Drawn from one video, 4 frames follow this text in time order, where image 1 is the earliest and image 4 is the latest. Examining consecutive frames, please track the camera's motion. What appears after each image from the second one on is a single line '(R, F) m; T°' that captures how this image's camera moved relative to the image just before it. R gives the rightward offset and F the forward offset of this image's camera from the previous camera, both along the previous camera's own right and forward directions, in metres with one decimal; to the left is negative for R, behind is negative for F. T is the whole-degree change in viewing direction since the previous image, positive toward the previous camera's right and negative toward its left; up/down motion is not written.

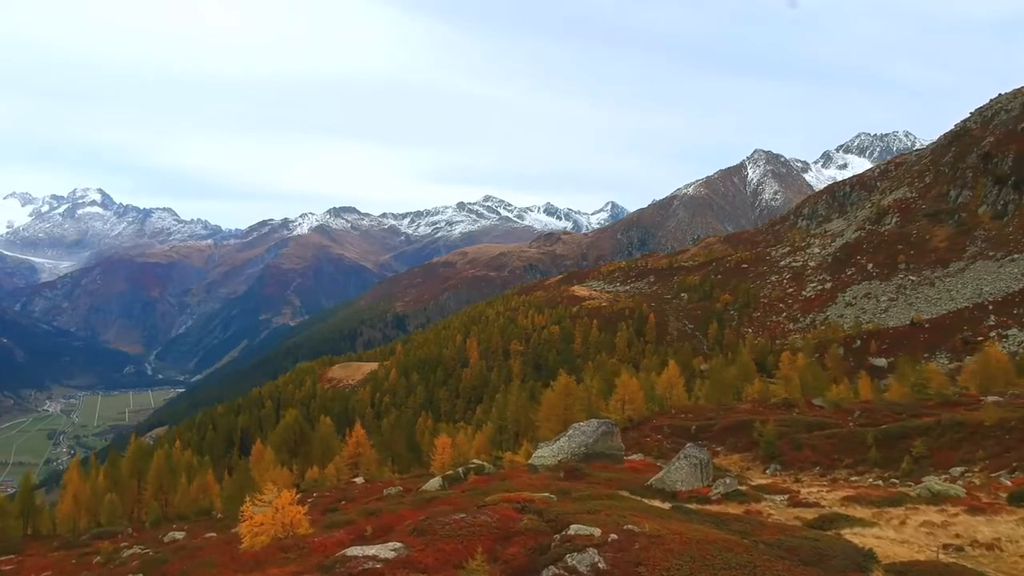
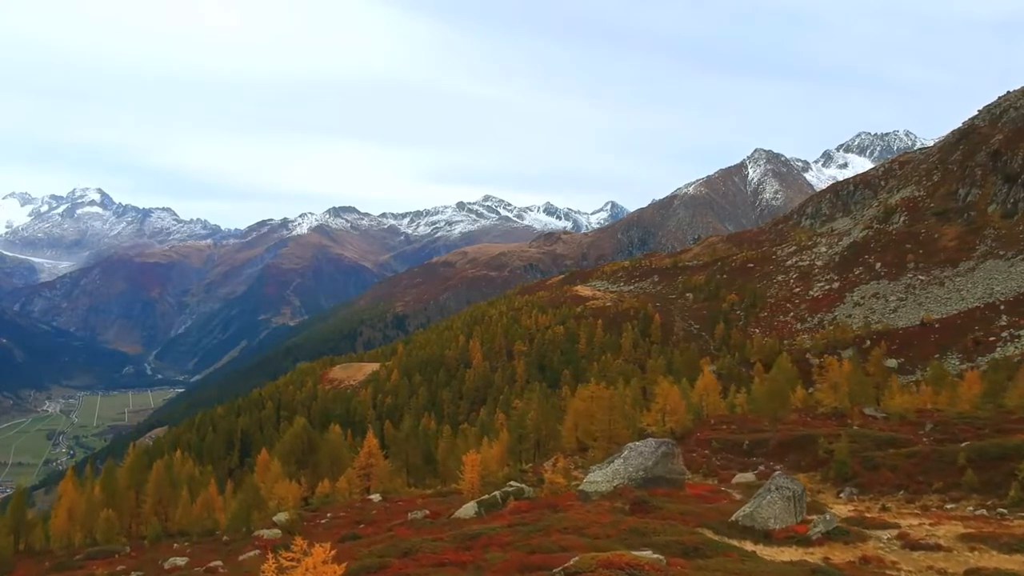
(-1.1, +2.1) m; 0°
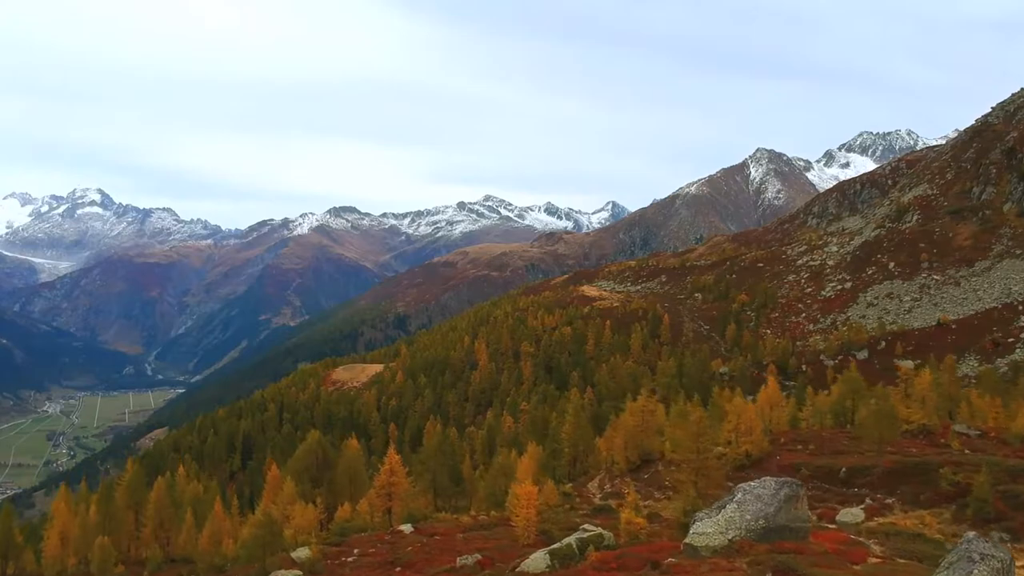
(-1.6, +3.0) m; 0°
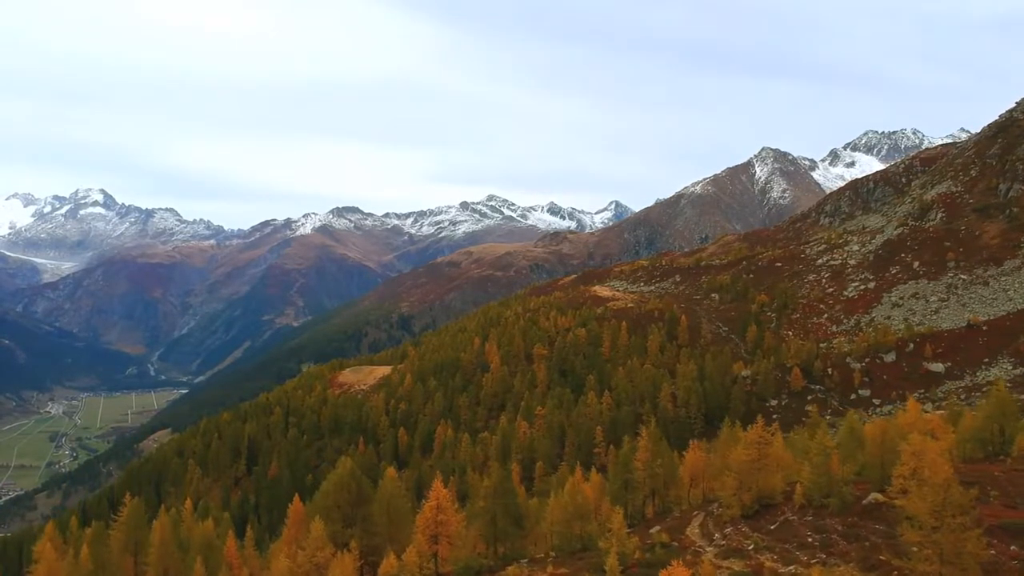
(-2.7, +4.9) m; 0°
